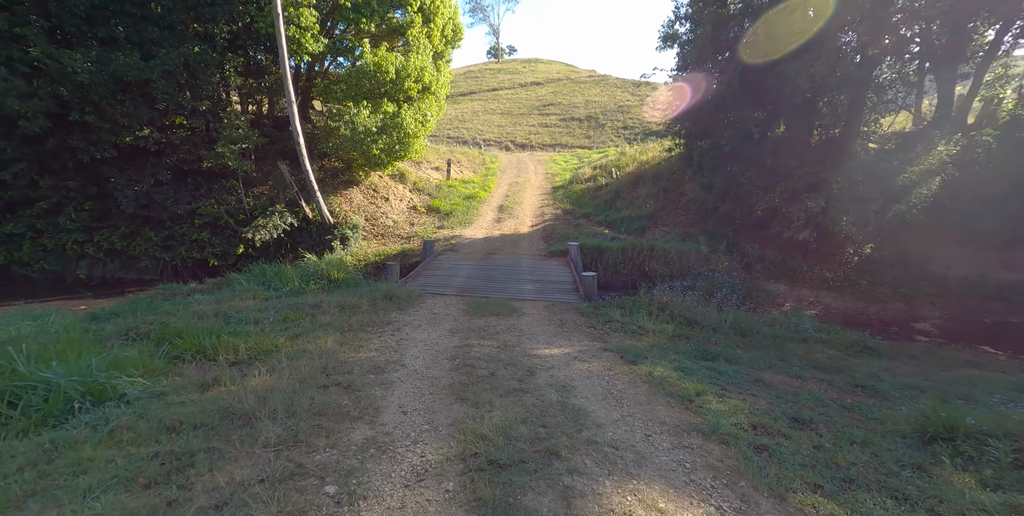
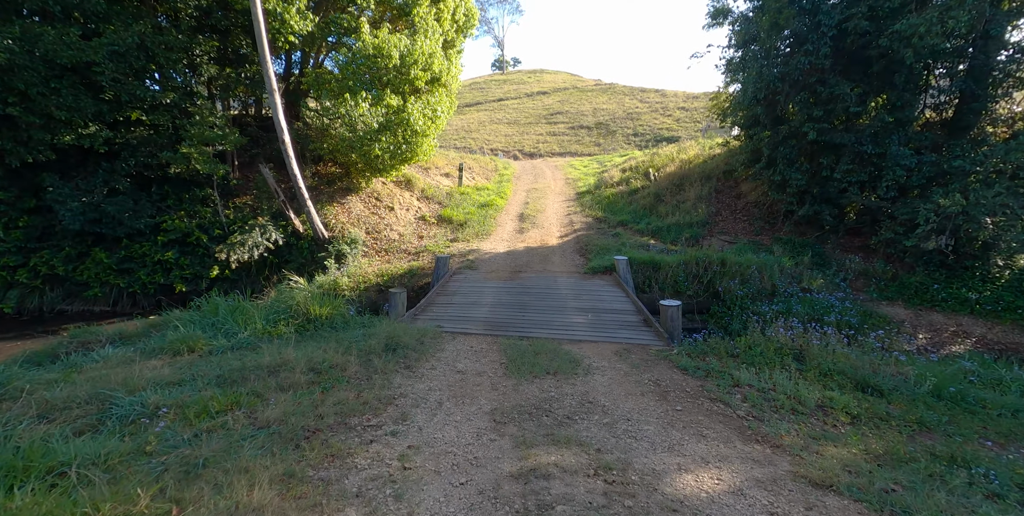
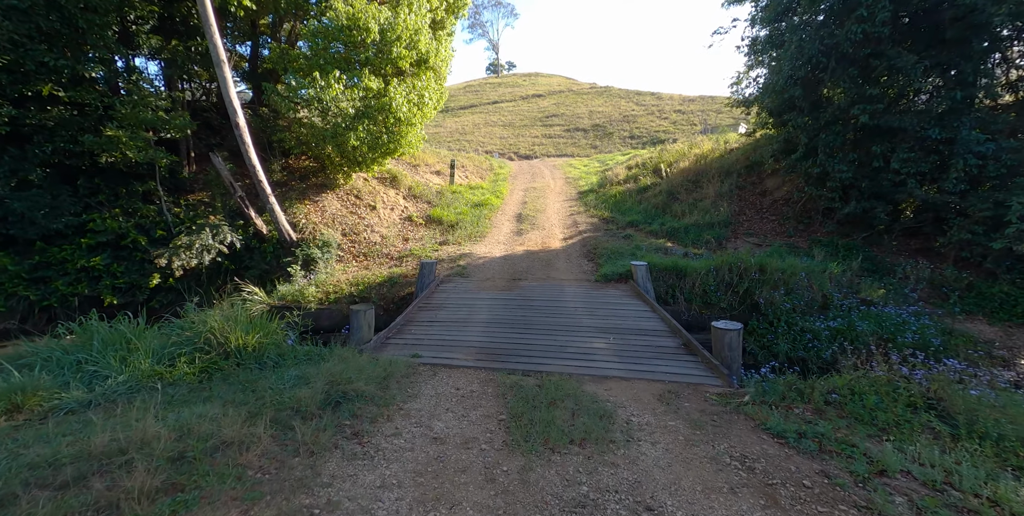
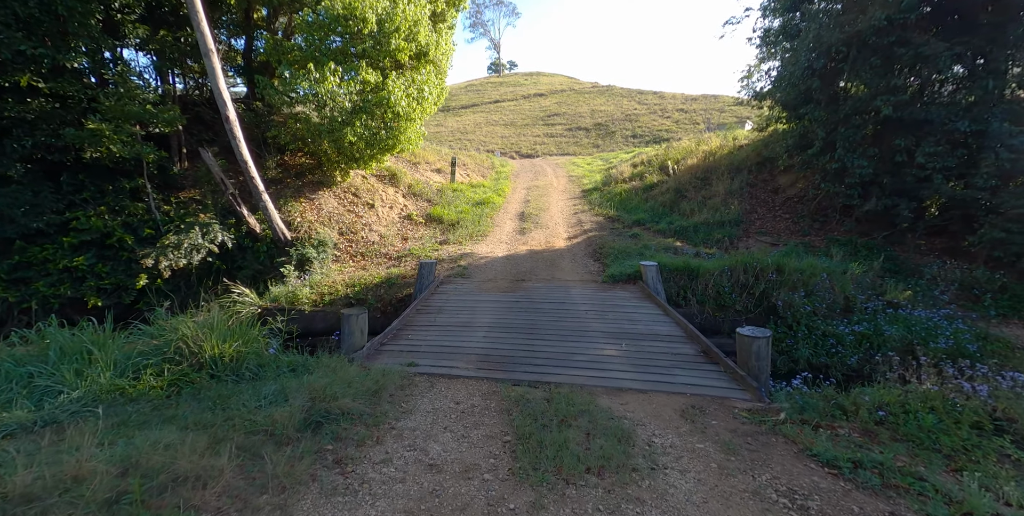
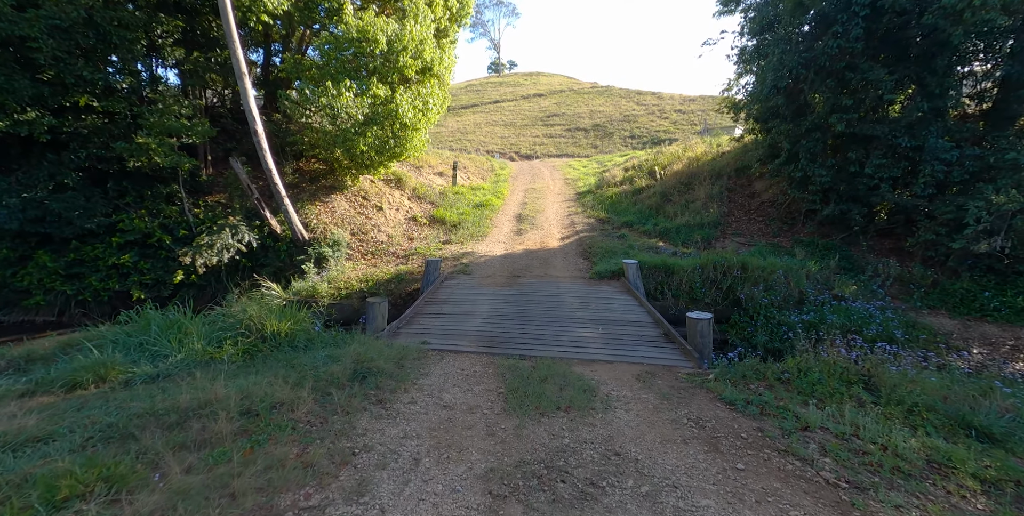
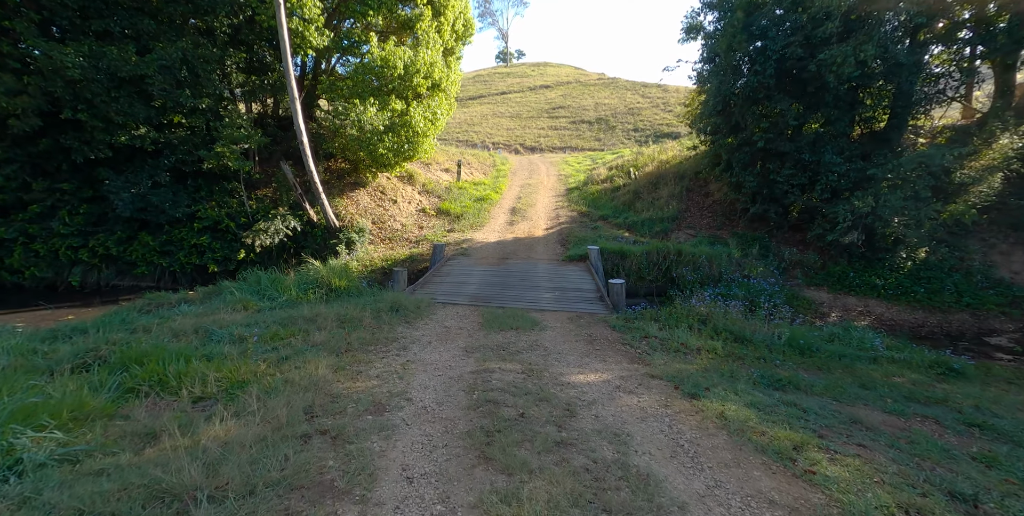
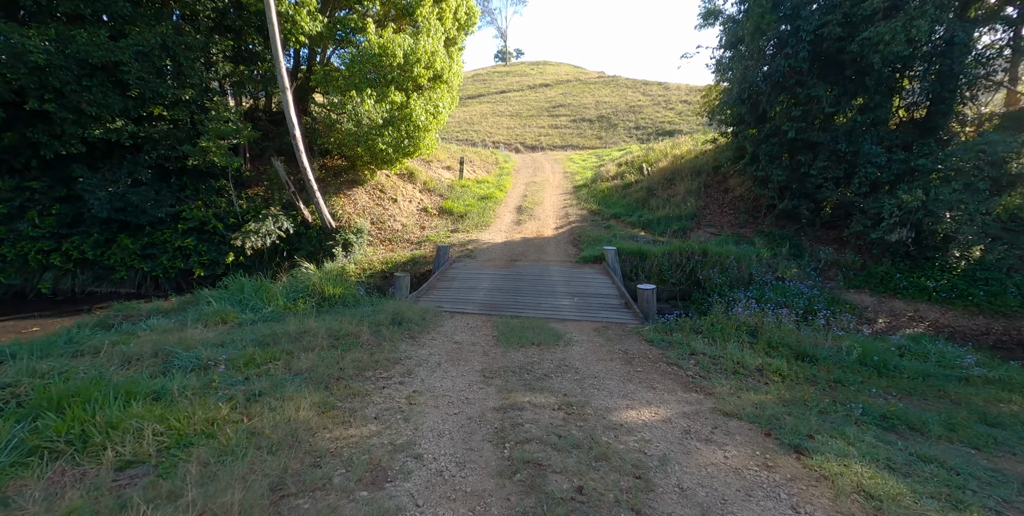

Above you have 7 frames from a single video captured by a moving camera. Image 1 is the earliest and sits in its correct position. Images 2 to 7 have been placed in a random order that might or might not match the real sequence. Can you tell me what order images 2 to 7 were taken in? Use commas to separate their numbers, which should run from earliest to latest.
6, 7, 2, 5, 3, 4
